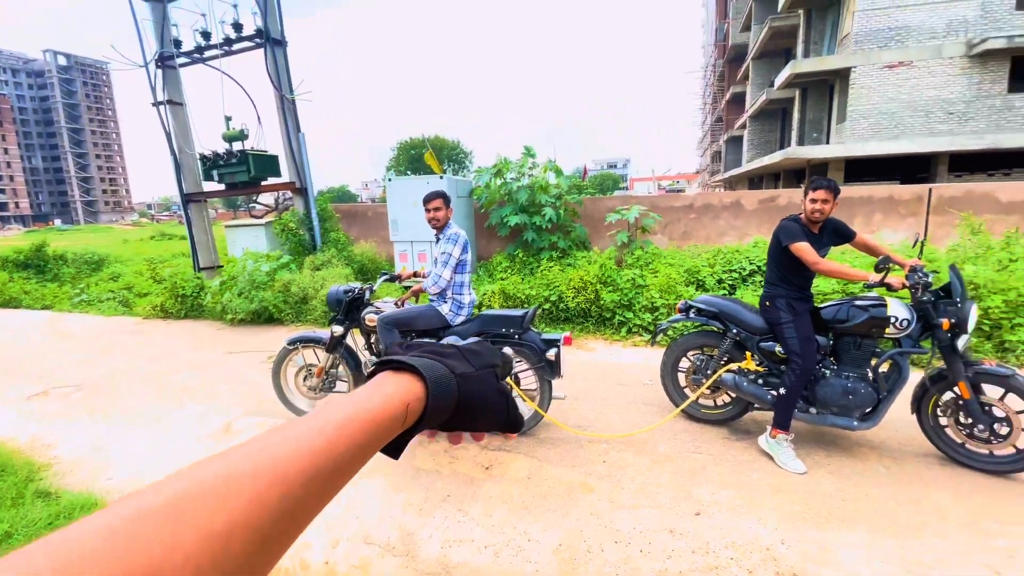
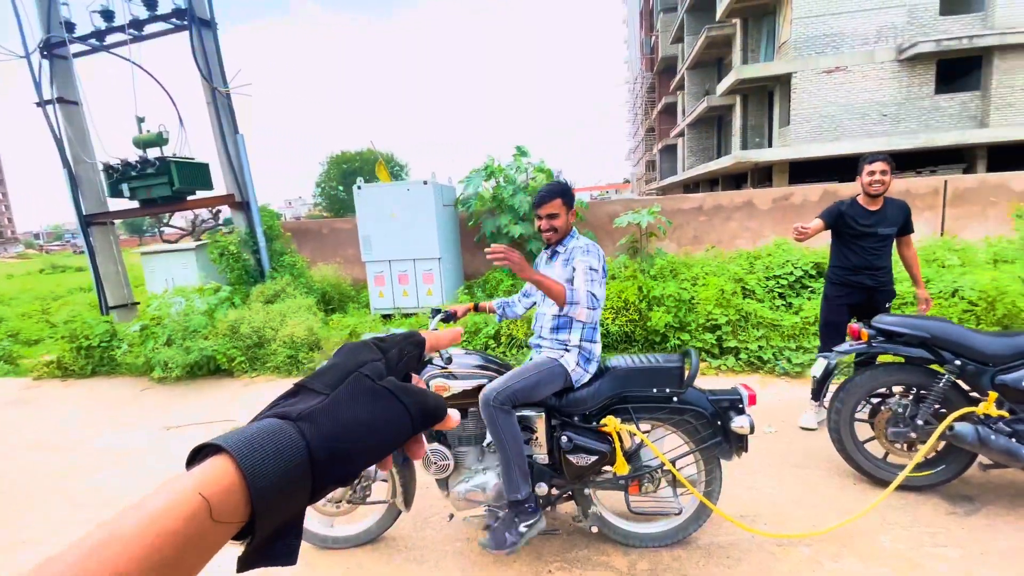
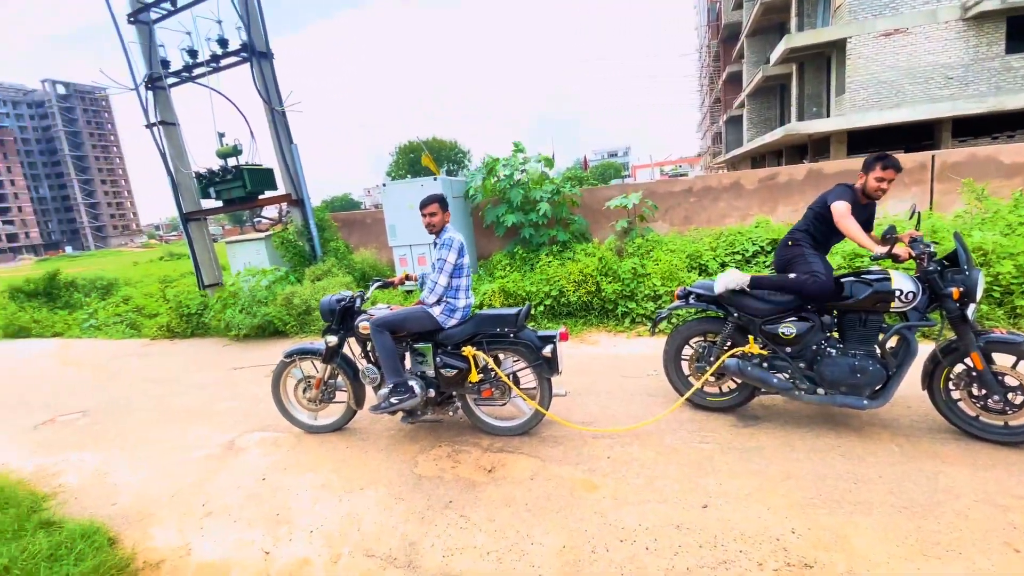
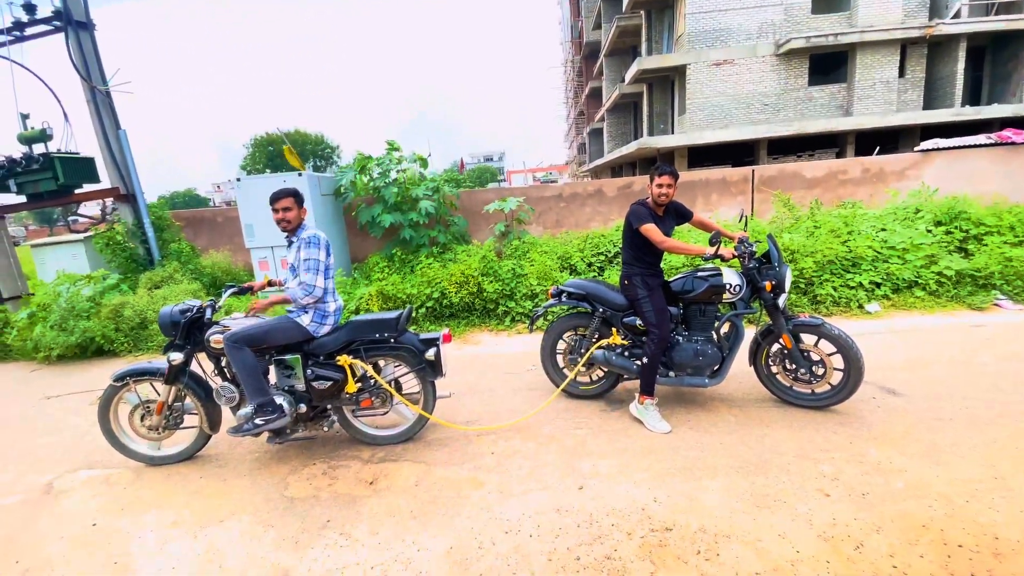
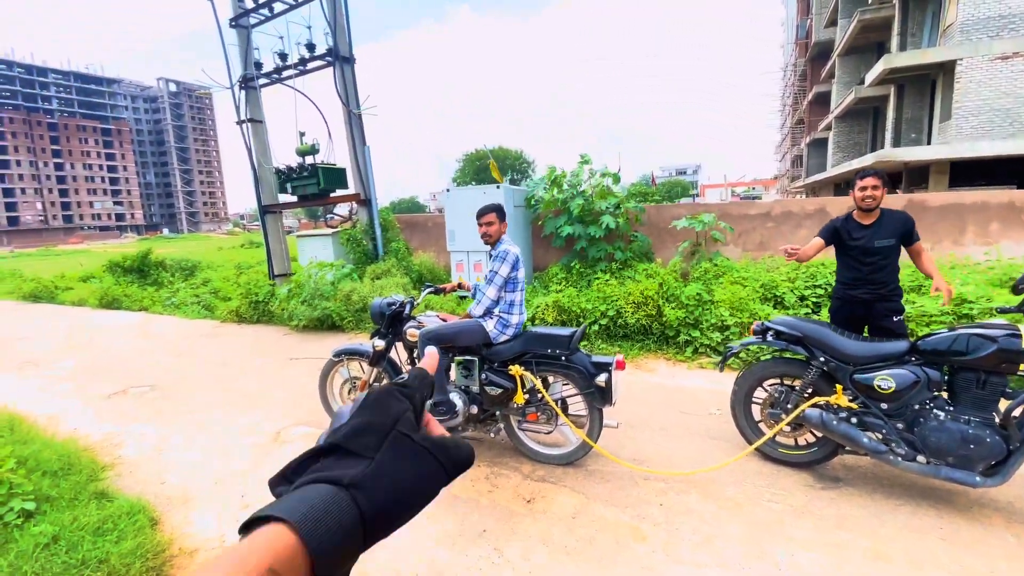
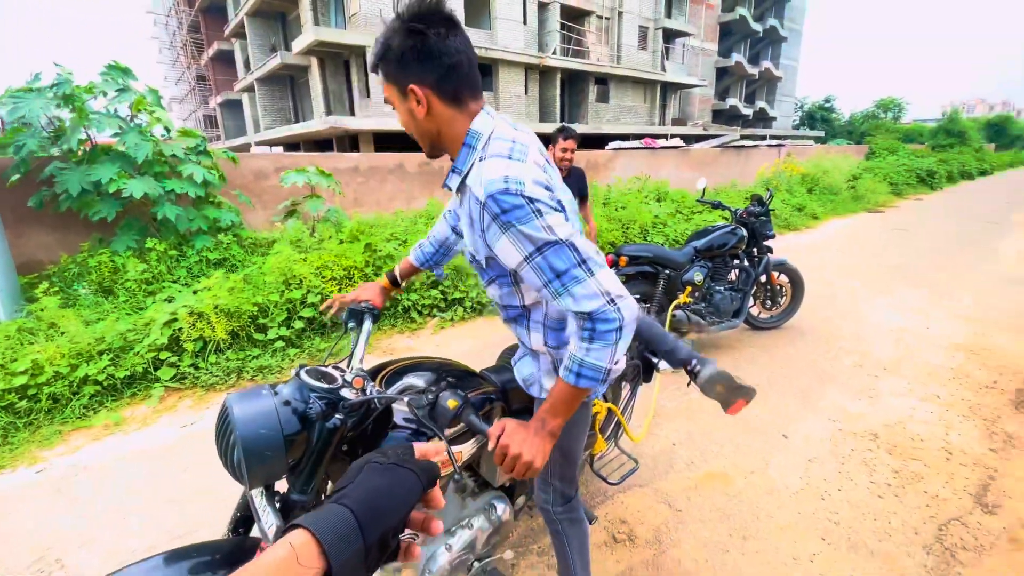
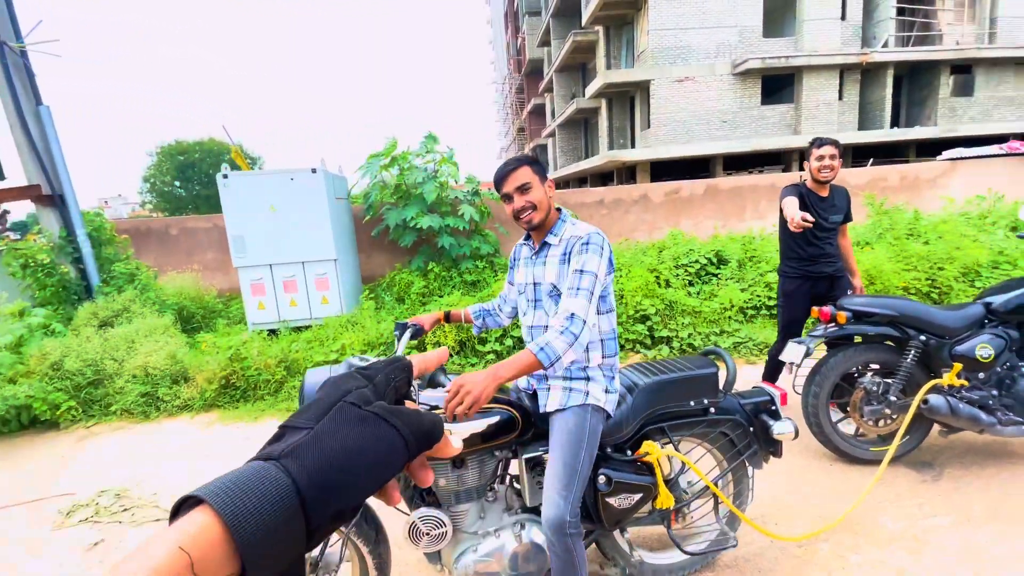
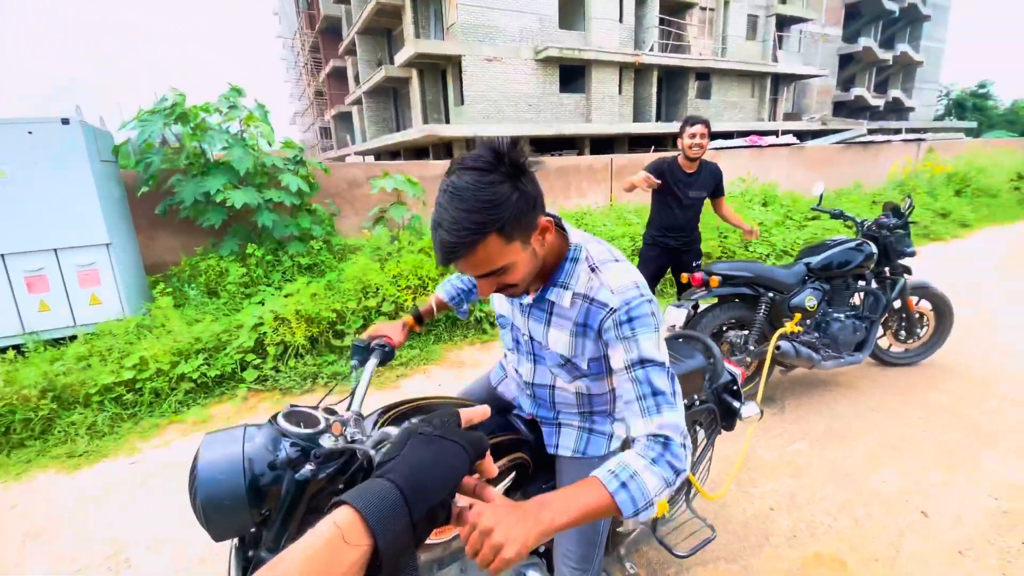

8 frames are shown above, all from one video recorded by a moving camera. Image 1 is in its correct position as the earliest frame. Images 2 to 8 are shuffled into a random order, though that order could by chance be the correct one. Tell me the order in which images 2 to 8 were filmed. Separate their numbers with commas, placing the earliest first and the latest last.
4, 3, 5, 2, 7, 8, 6
